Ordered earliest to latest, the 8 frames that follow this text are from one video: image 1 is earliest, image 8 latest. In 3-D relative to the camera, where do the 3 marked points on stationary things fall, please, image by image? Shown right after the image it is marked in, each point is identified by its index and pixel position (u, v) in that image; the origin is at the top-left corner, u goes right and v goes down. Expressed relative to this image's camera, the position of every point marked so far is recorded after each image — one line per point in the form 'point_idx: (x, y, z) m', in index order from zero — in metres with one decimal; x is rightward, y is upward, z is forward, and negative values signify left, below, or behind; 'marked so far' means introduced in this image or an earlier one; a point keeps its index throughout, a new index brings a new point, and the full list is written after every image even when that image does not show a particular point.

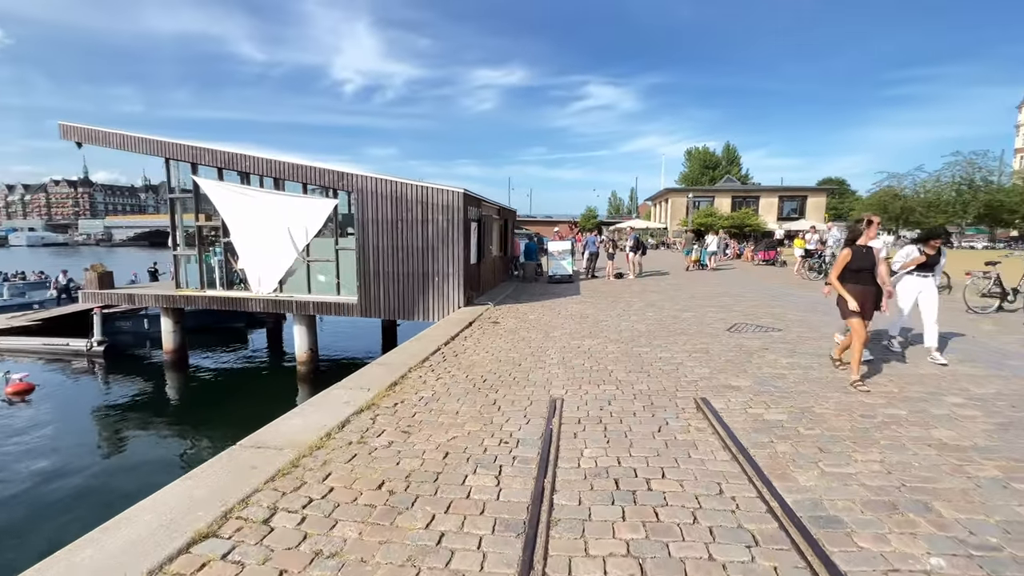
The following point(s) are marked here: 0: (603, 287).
0: (+3.3, 0.0, +16.1) m
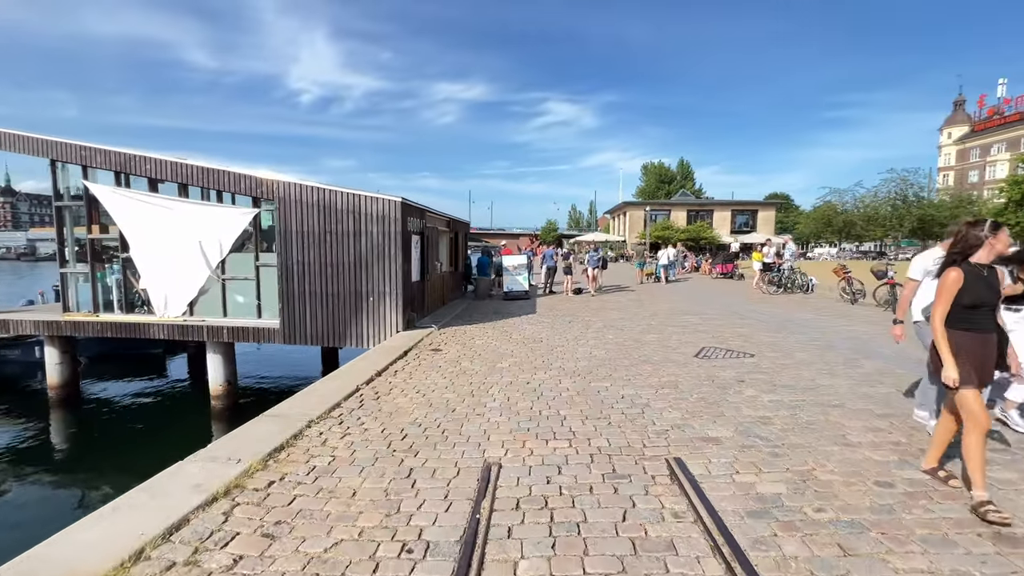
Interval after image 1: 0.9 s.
0: (+1.7, -0.5, +15.0) m
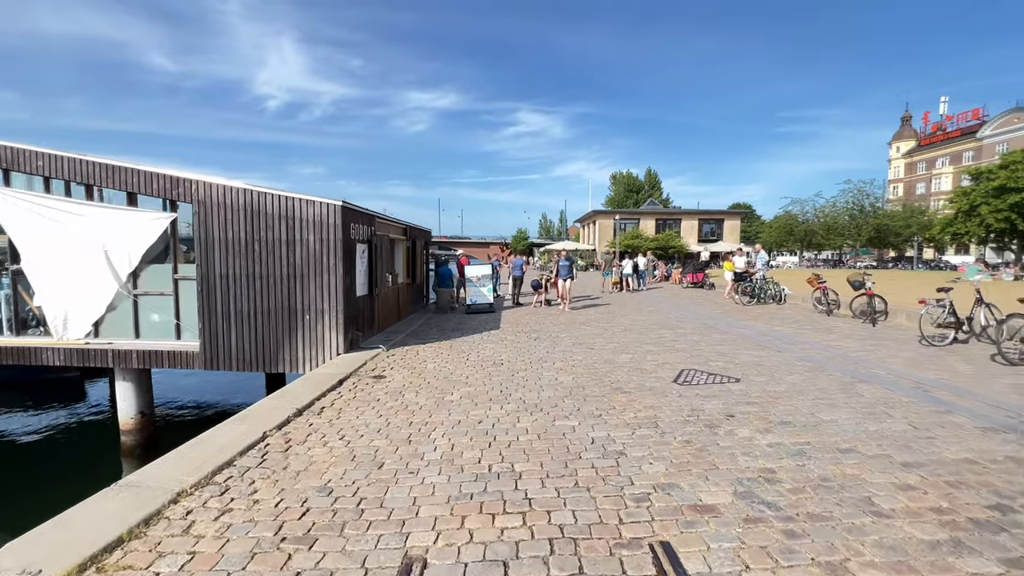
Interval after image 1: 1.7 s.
0: (+0.5, -0.9, +14.0) m
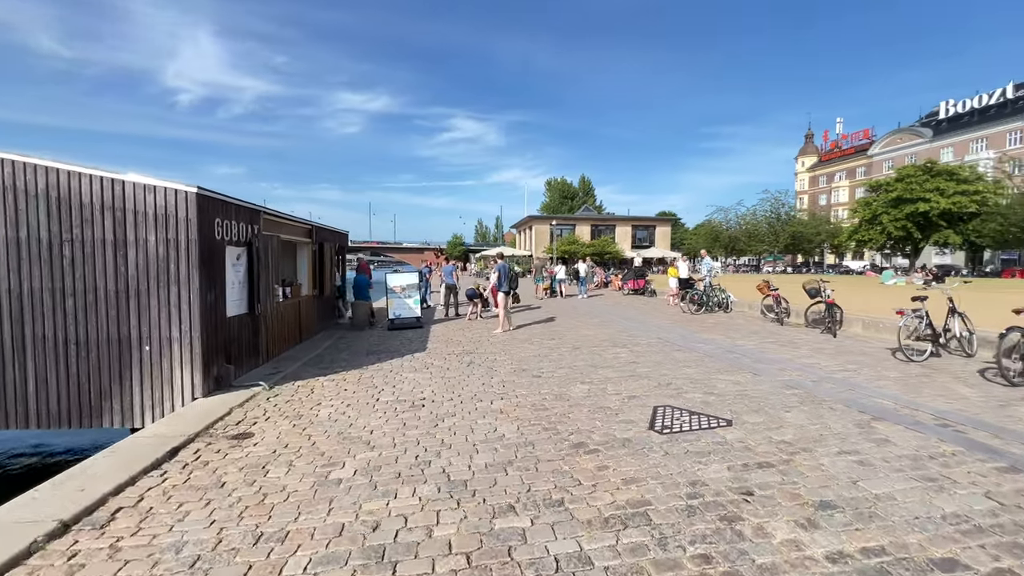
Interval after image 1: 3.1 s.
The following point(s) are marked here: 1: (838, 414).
0: (-1.4, -1.2, +12.1) m
1: (+3.8, -1.5, +5.2) m
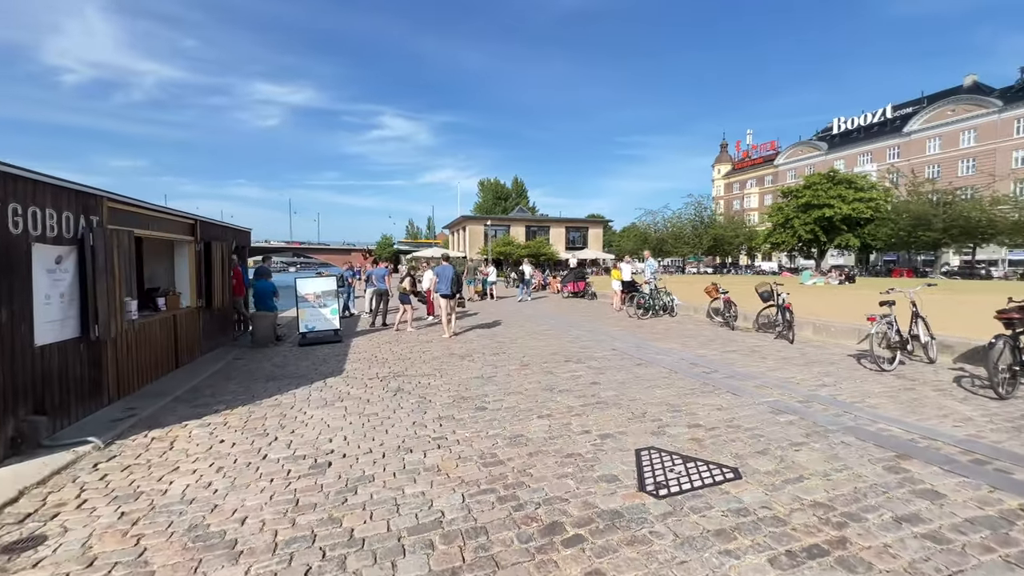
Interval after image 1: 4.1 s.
0: (-2.8, -1.4, +10.3) m
1: (+3.3, -1.5, +4.3) m
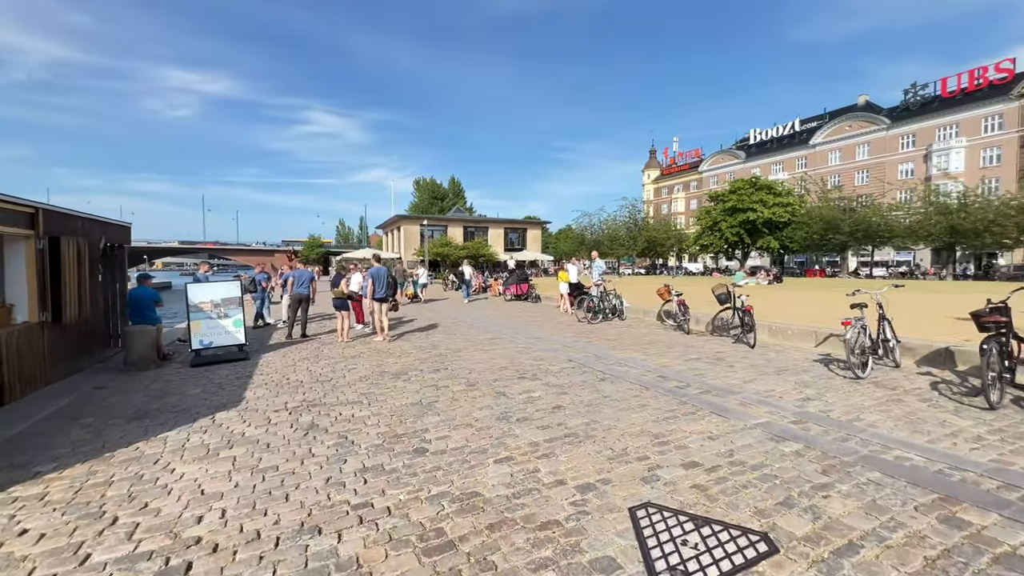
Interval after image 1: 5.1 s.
0: (-3.9, -1.5, +8.6) m
1: (+2.9, -1.6, +3.5) m
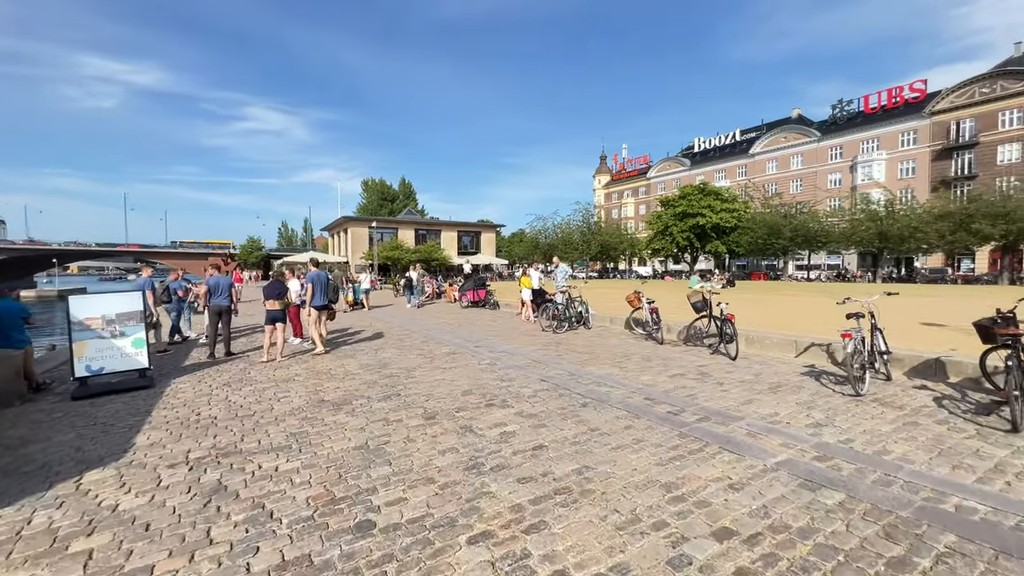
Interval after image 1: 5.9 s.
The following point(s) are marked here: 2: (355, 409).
0: (-4.5, -1.7, +7.0) m
1: (+2.8, -1.7, +2.7) m
2: (-2.2, -1.6, +6.1) m
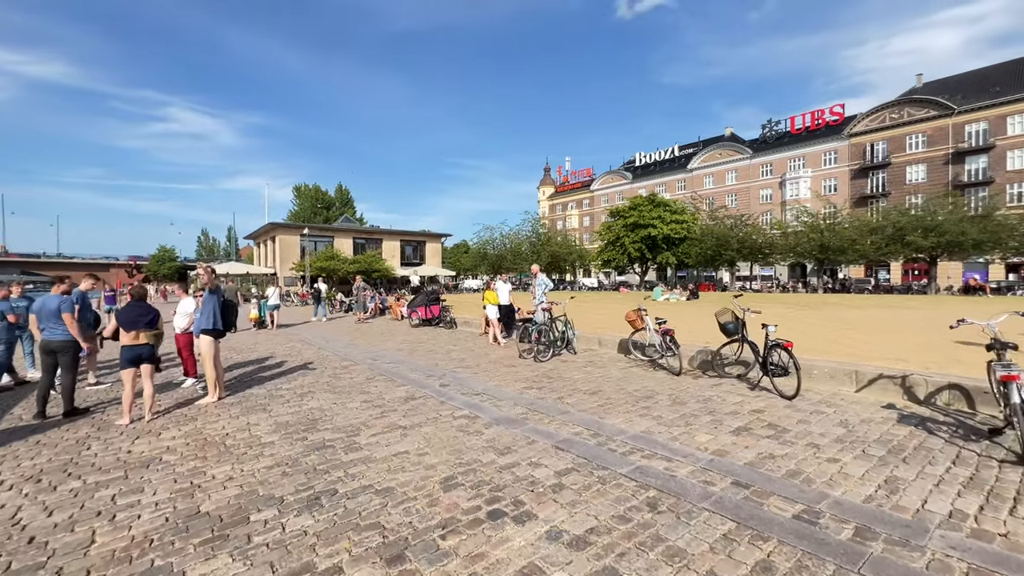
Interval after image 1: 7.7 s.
0: (-4.4, -2.0, +3.9) m
1: (+3.4, -1.8, +0.6) m
2: (-2.0, -1.9, +3.4) m
